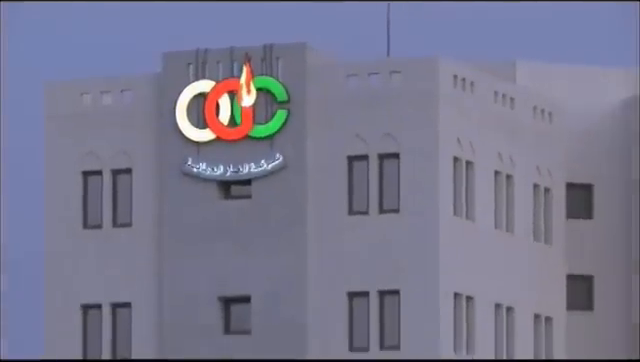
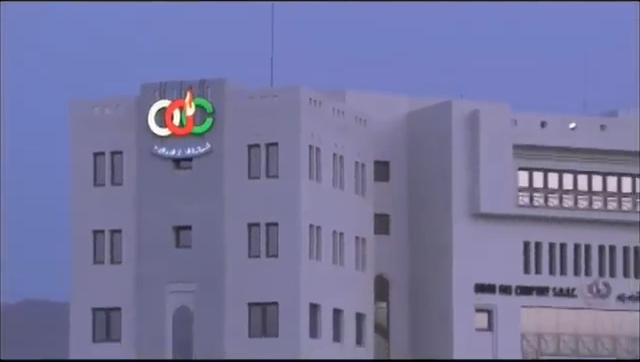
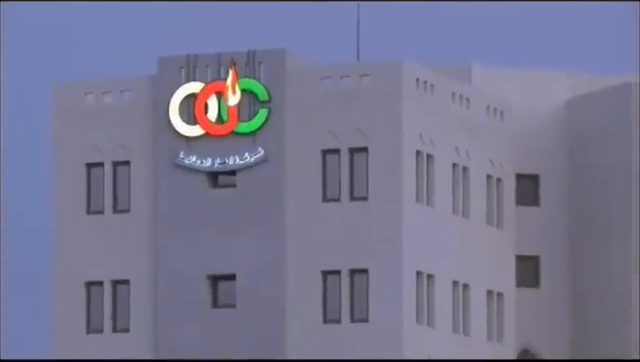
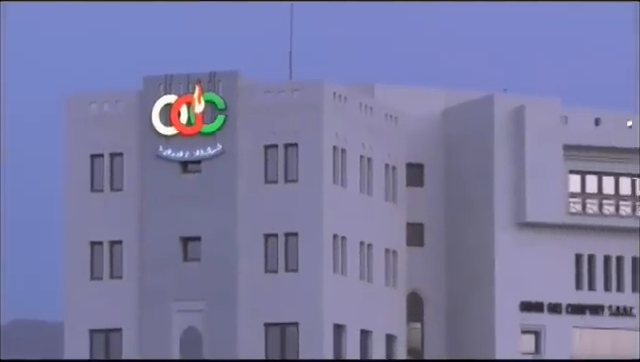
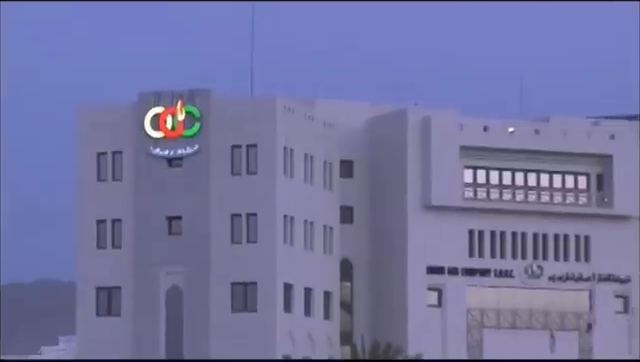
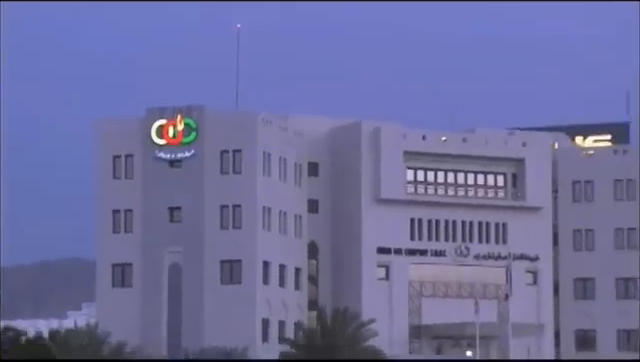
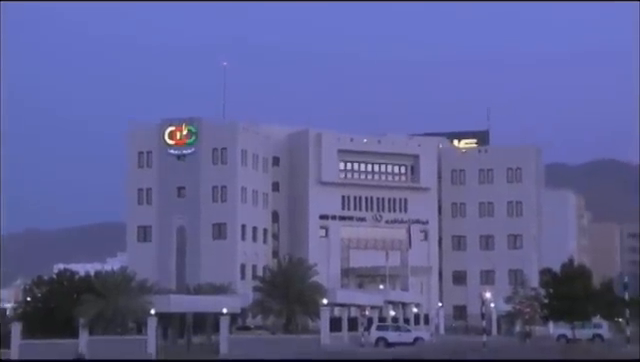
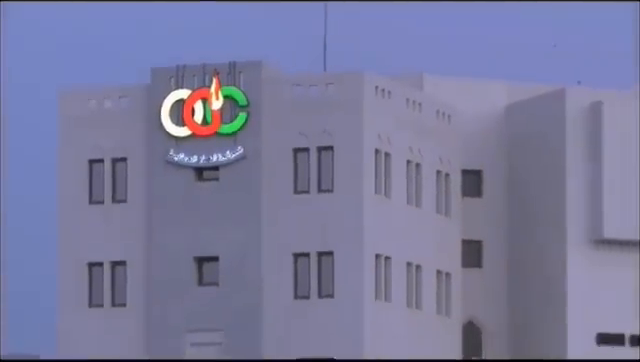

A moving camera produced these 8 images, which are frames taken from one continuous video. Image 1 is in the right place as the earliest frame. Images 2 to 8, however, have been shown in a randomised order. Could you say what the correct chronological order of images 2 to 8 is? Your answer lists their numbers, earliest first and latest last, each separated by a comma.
3, 8, 4, 2, 5, 6, 7
